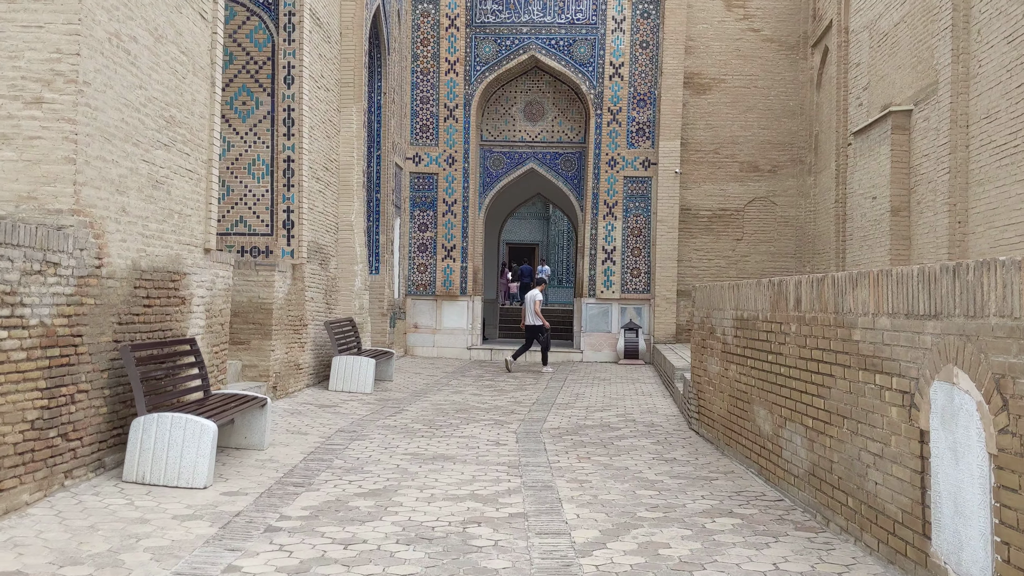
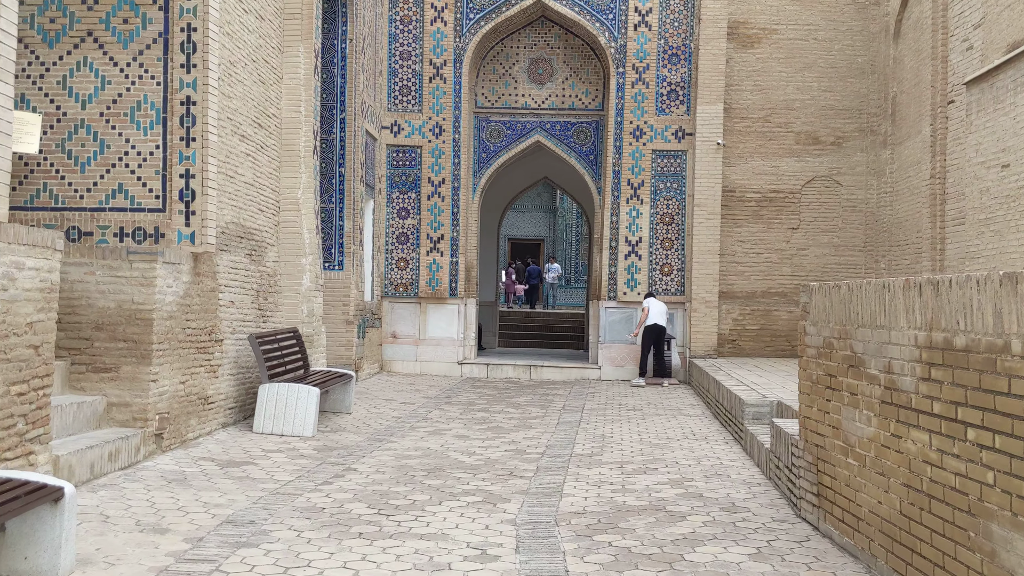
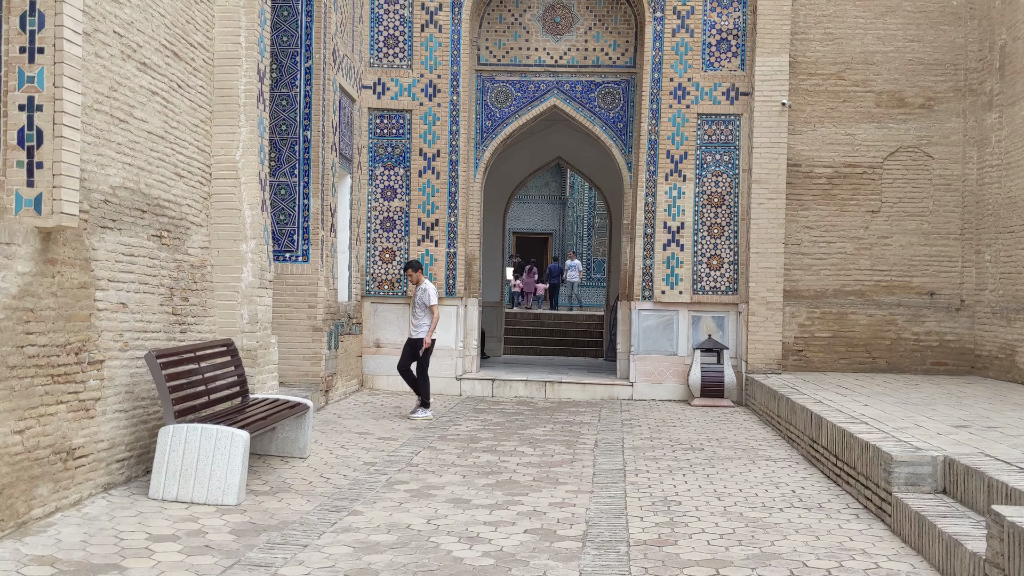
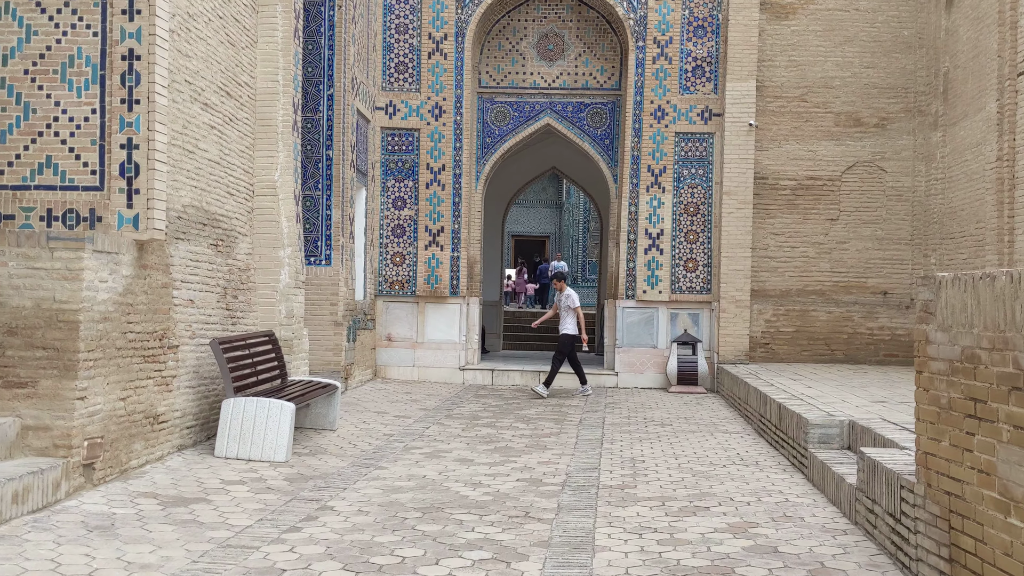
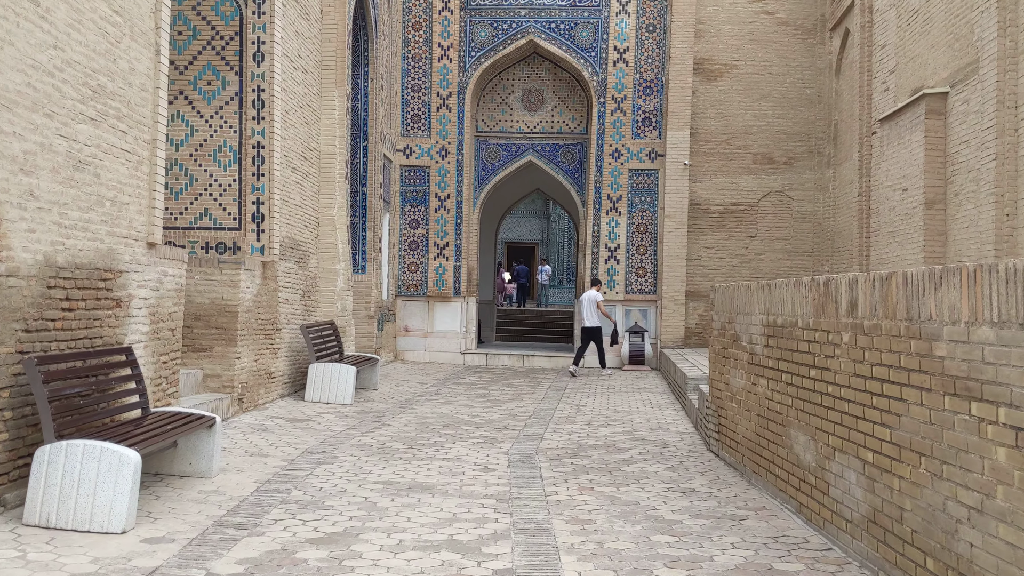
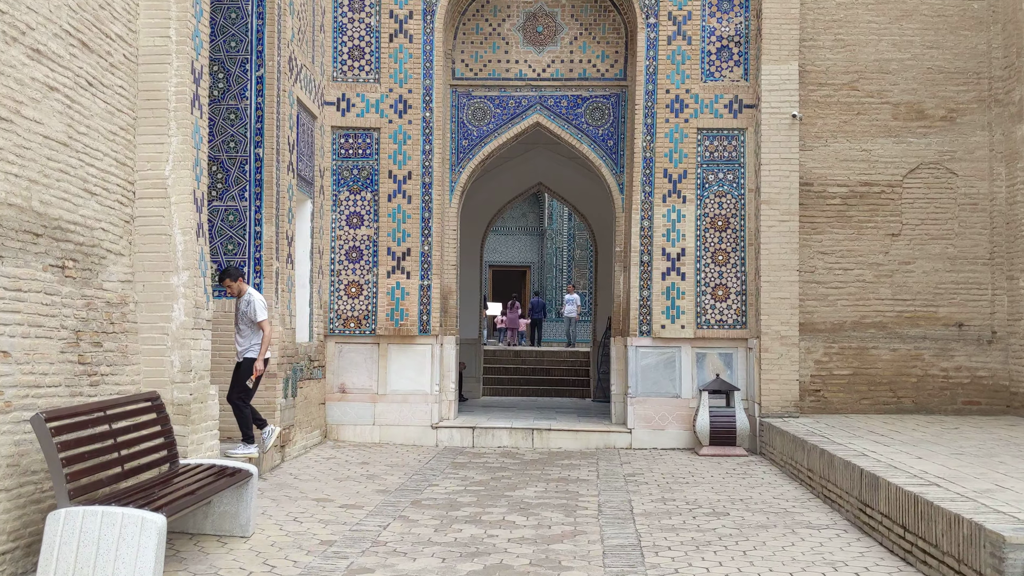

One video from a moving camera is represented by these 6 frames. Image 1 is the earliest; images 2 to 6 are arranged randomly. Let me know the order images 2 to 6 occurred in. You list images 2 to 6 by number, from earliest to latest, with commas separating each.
5, 2, 4, 3, 6
